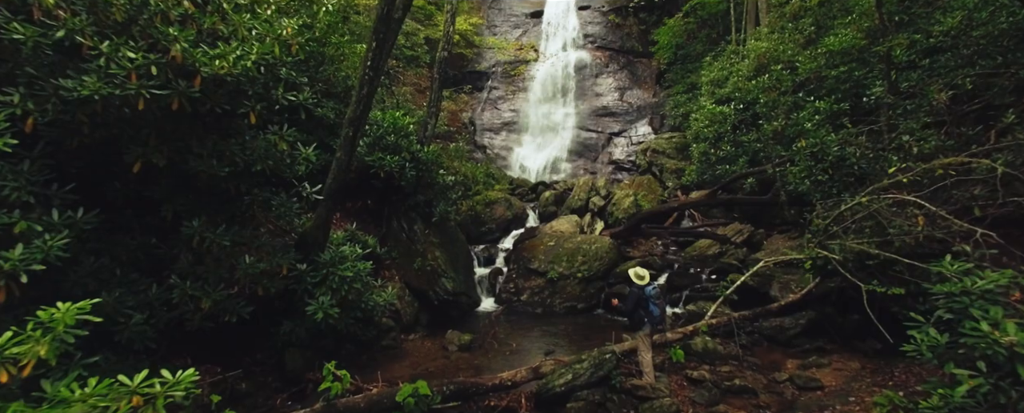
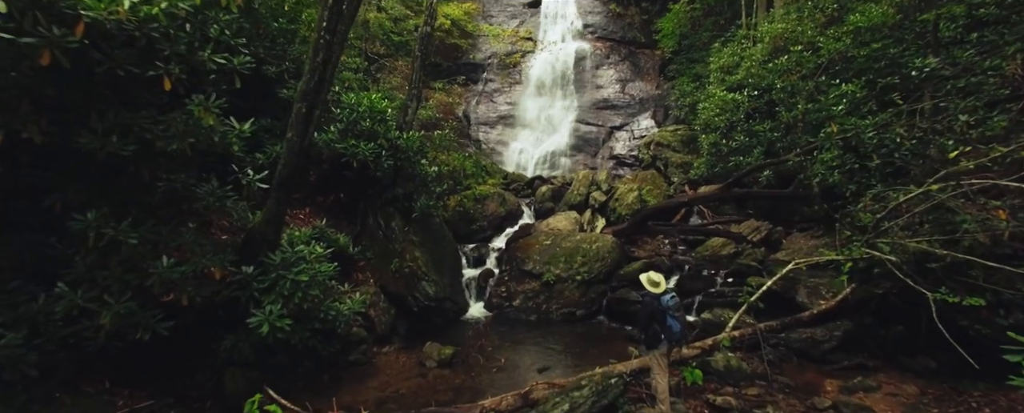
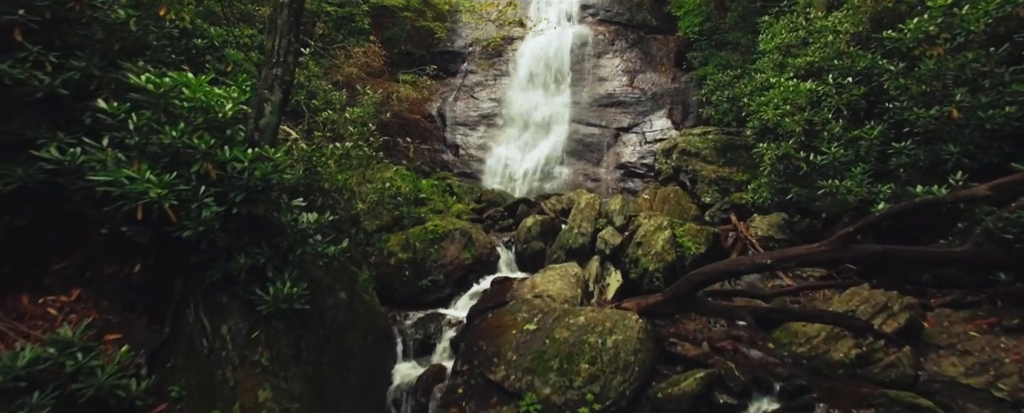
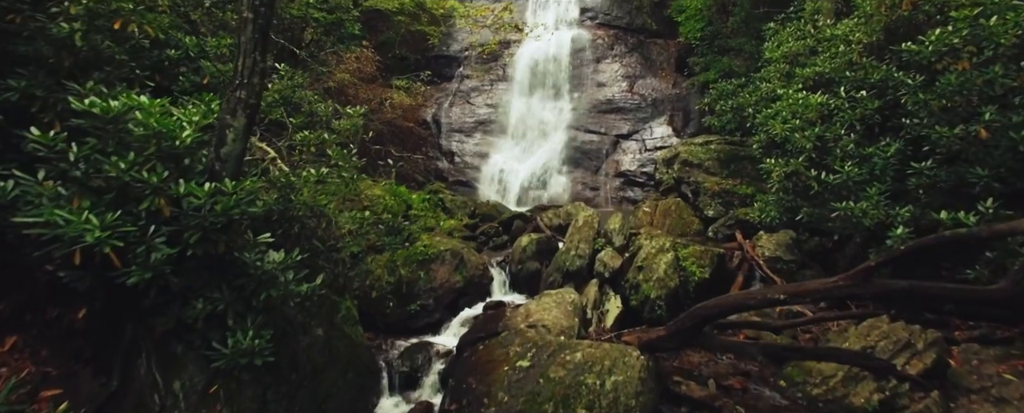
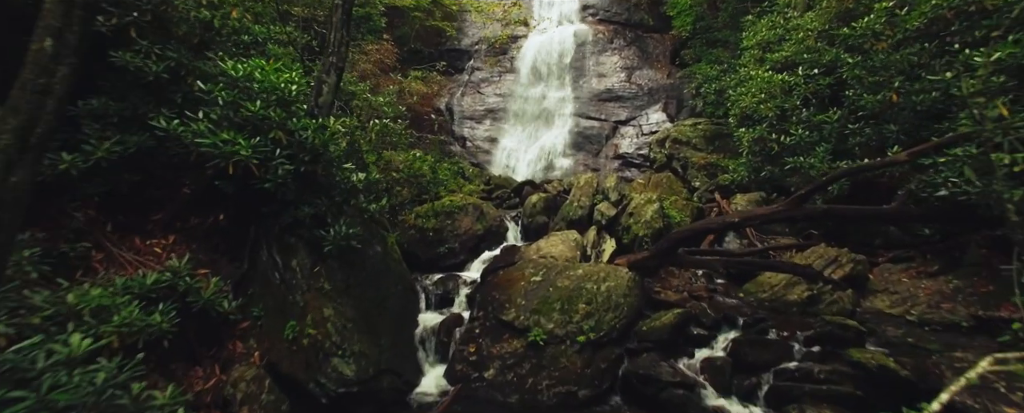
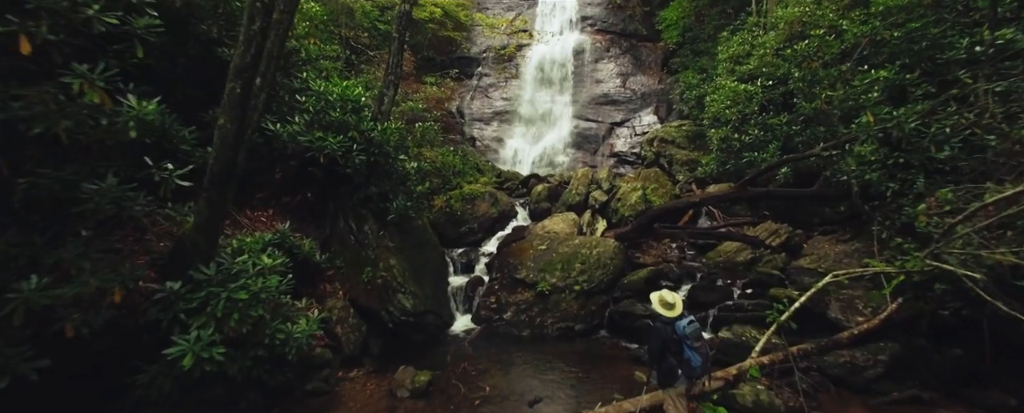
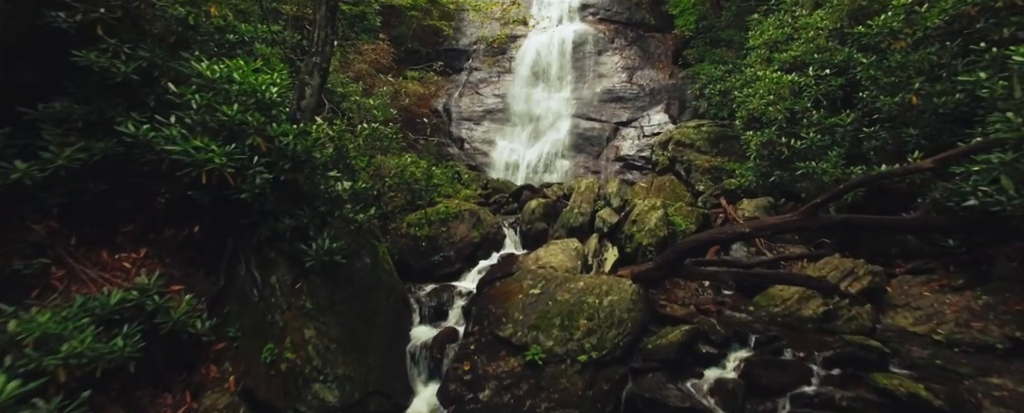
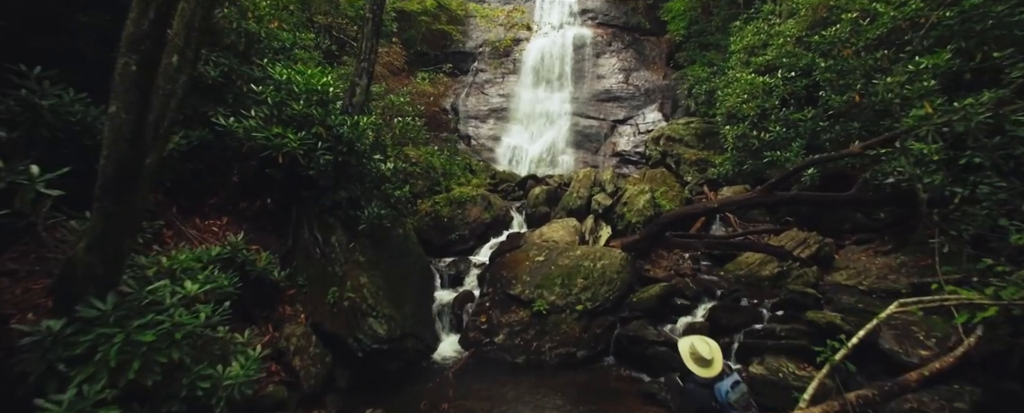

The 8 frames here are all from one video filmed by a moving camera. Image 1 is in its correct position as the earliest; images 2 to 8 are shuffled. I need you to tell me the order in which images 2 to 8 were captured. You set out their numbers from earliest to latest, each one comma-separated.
2, 6, 8, 5, 7, 3, 4
